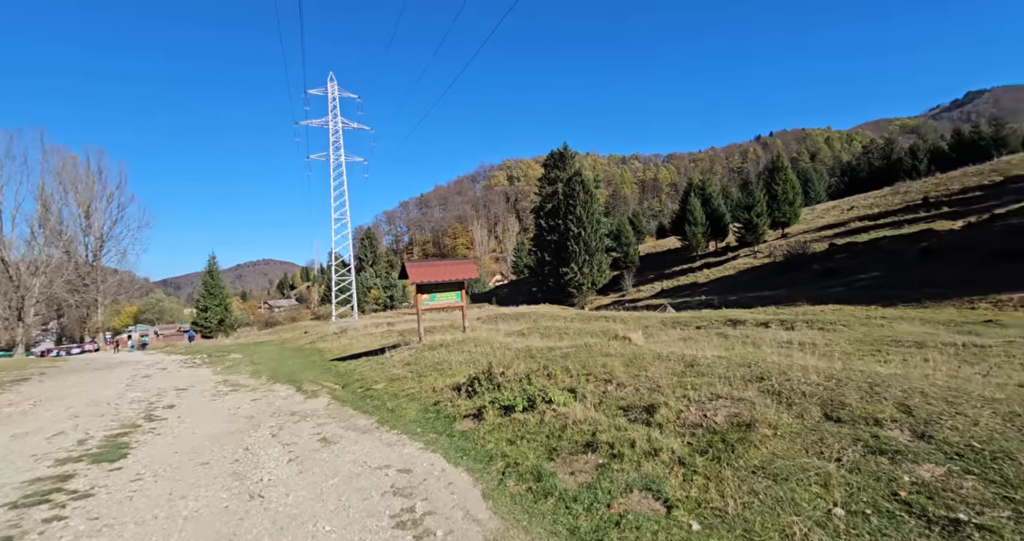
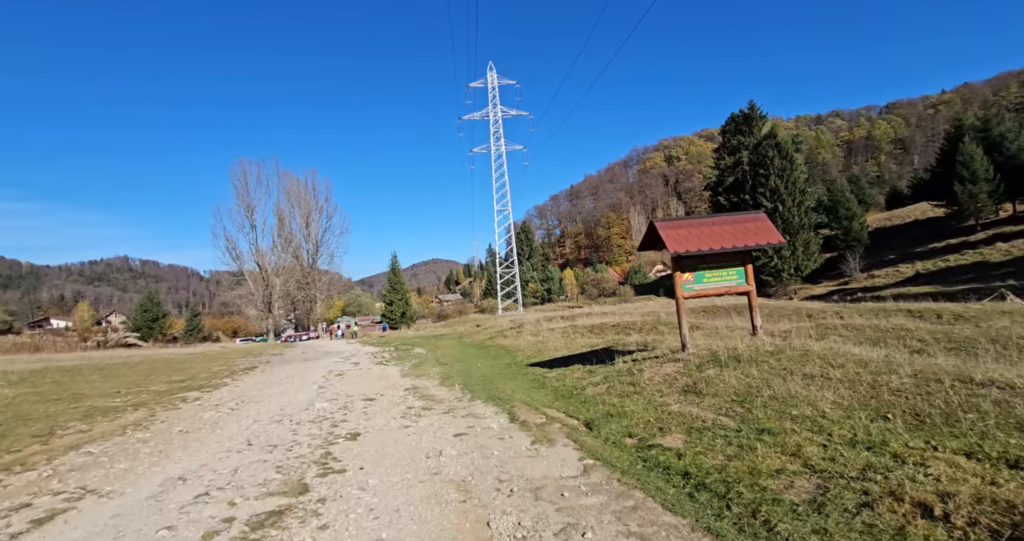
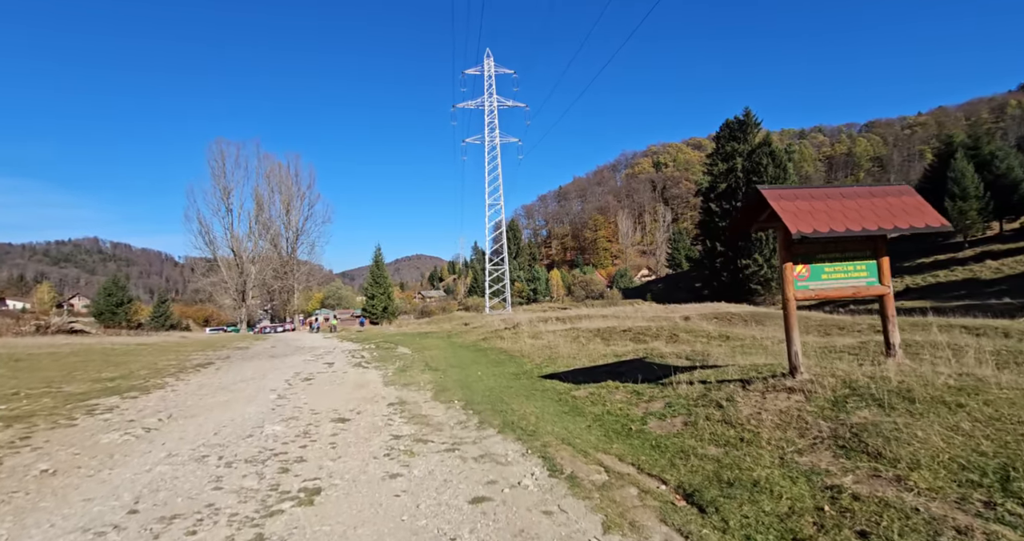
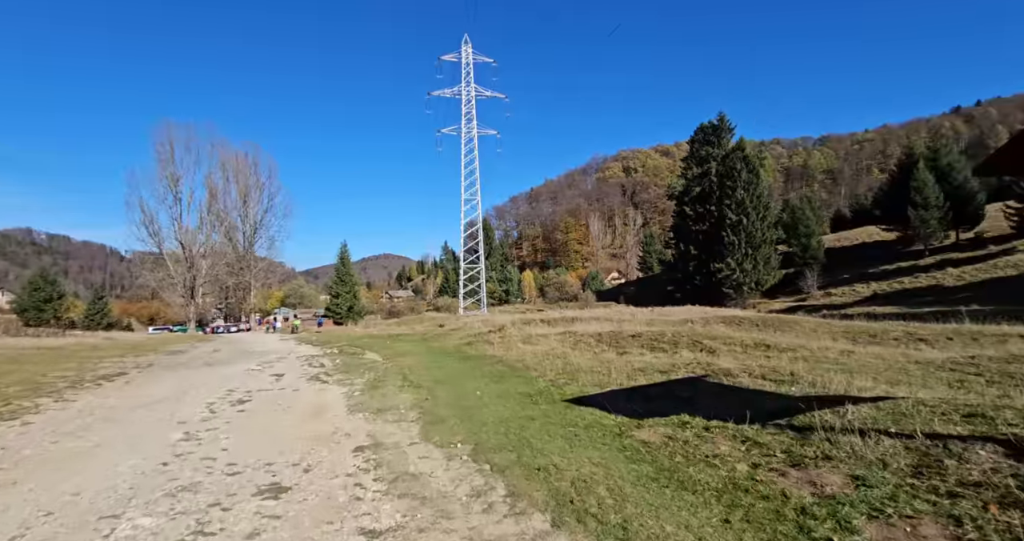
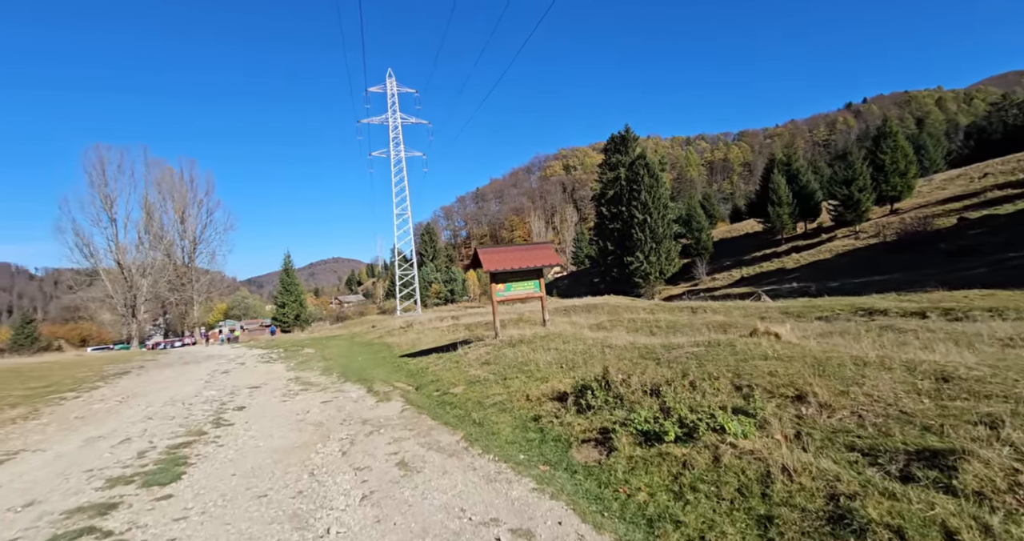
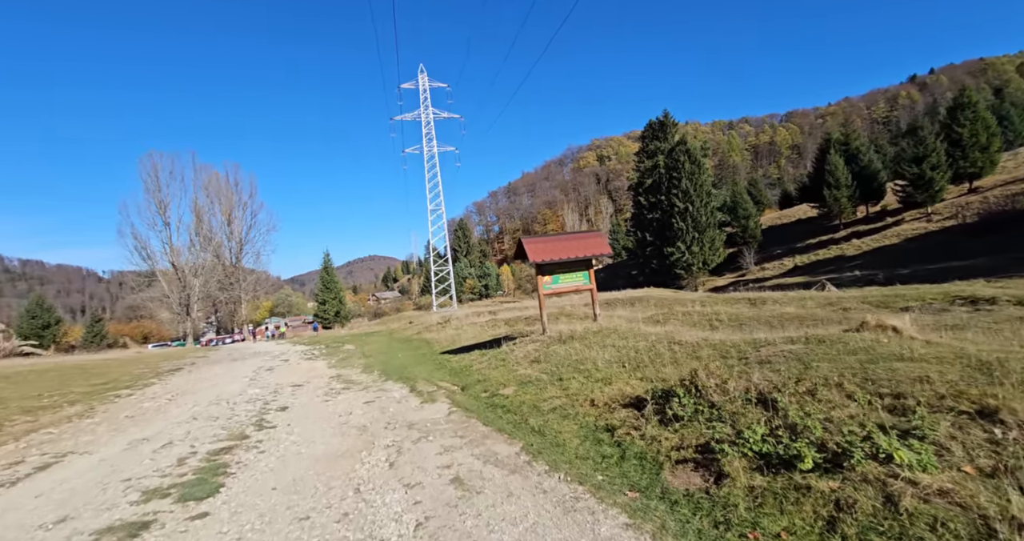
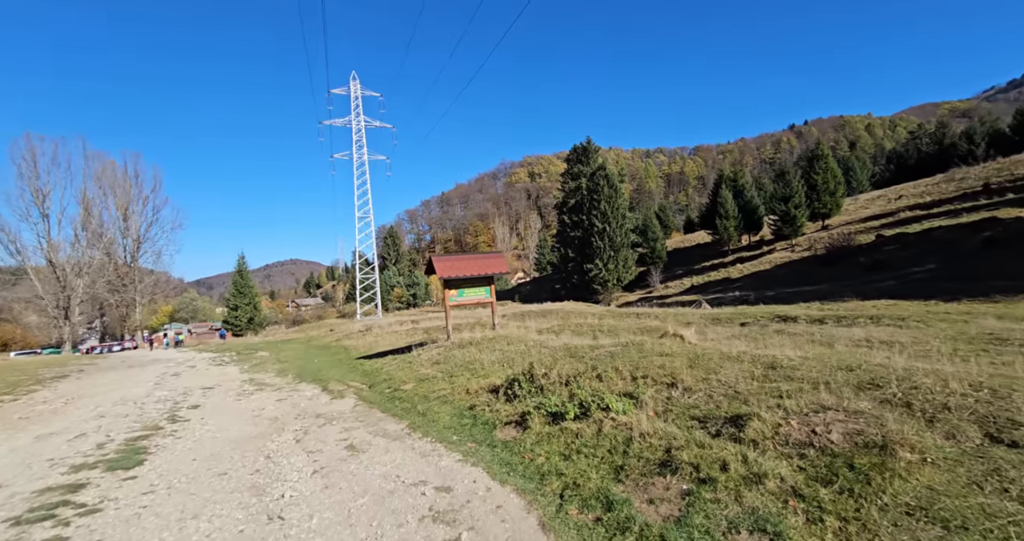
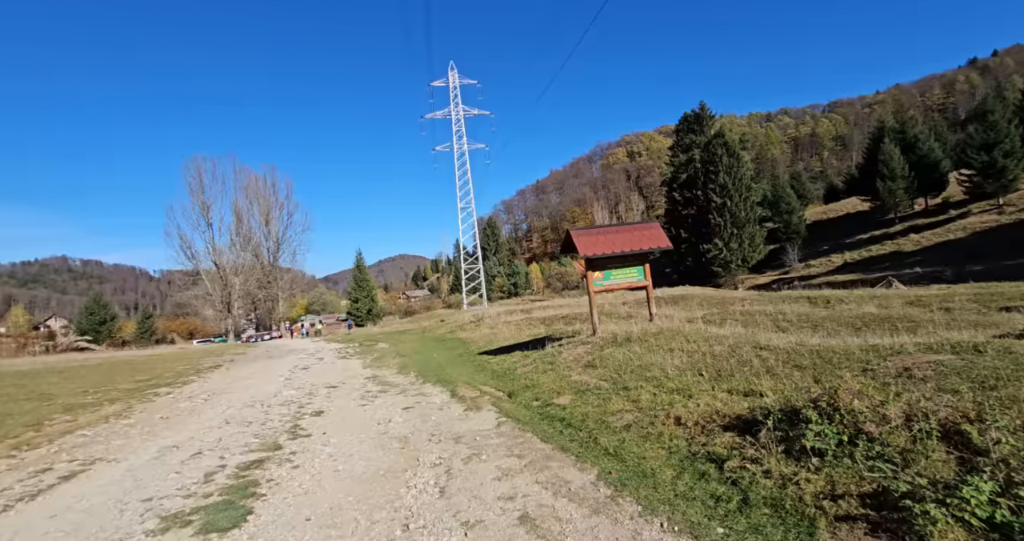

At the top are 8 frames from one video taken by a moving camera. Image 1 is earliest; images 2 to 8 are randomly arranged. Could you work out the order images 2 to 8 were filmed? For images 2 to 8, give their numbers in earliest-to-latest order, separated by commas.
7, 5, 6, 8, 2, 3, 4
